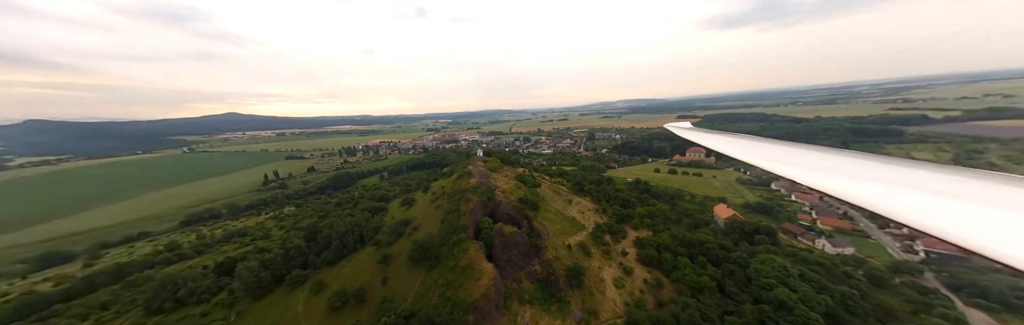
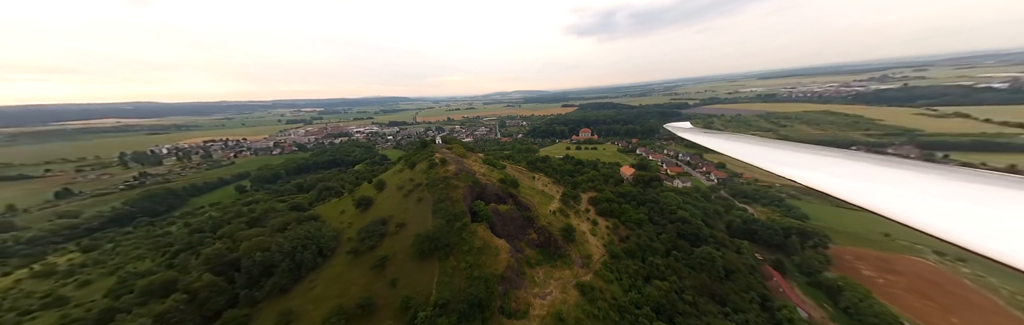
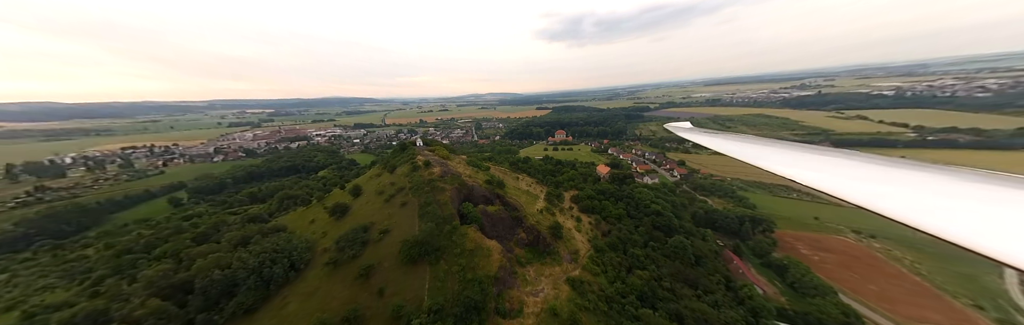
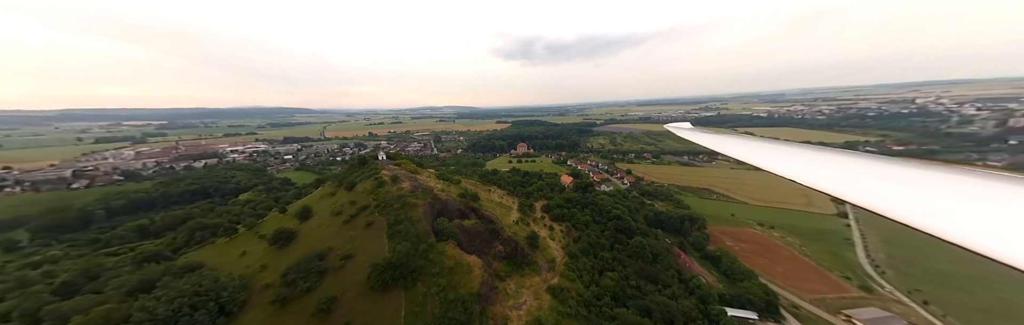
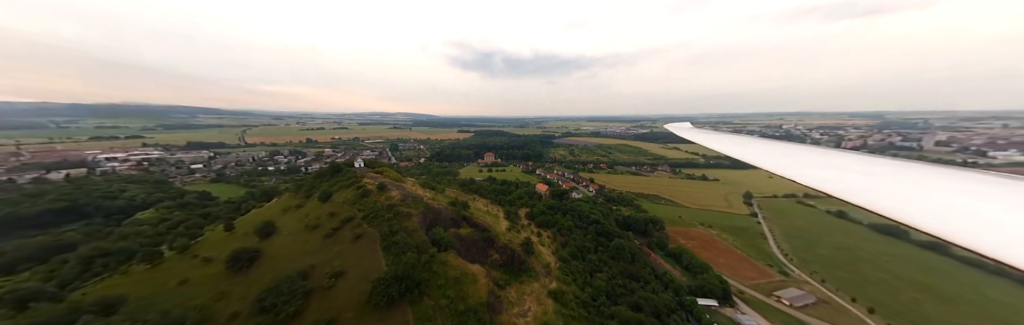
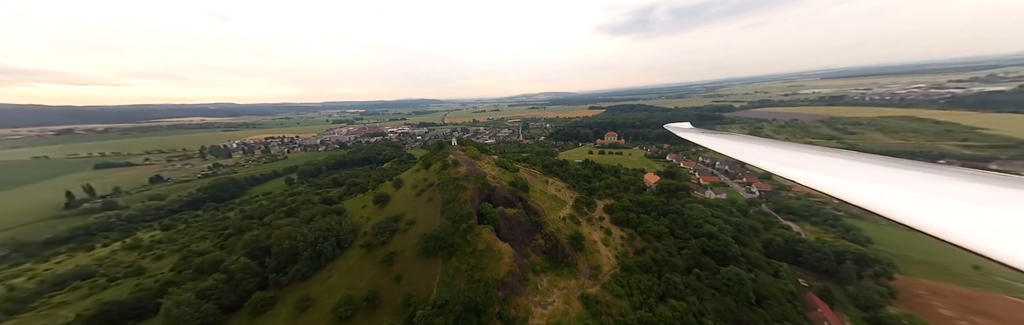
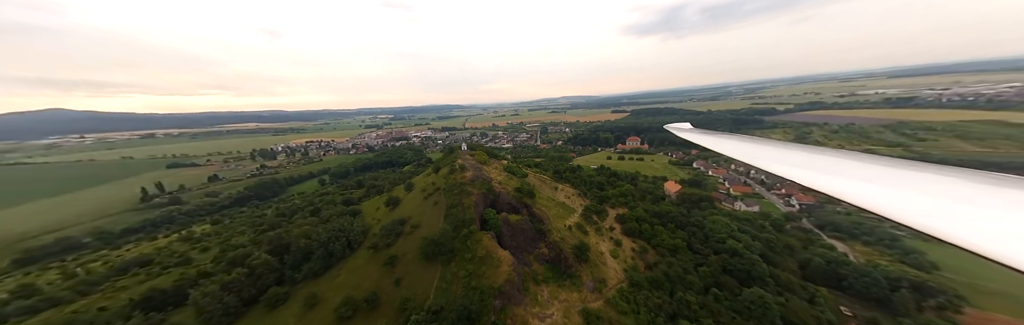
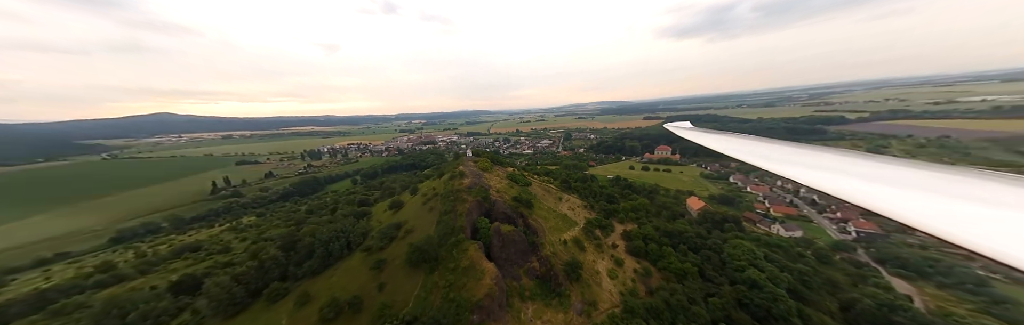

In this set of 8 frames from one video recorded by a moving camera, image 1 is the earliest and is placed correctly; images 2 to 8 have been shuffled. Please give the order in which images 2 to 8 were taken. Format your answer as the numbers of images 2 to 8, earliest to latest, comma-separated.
8, 7, 6, 2, 3, 4, 5
